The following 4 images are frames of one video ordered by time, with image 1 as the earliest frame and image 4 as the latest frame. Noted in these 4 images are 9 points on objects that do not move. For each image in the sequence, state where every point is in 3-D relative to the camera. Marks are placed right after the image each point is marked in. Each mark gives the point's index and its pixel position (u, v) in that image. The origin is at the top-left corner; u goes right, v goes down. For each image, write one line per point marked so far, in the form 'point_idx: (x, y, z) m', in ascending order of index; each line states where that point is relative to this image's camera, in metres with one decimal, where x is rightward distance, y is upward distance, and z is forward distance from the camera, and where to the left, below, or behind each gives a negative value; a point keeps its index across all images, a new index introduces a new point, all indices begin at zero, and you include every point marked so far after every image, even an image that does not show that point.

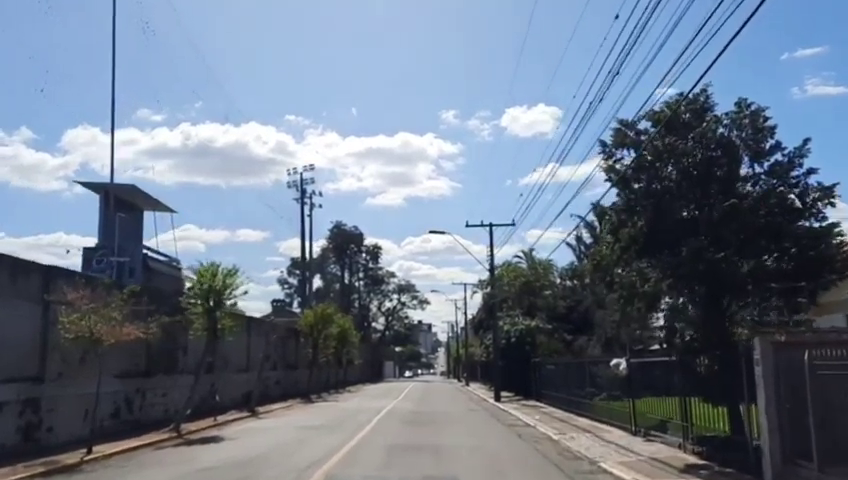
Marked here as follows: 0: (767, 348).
0: (+5.4, -1.7, +16.1) m
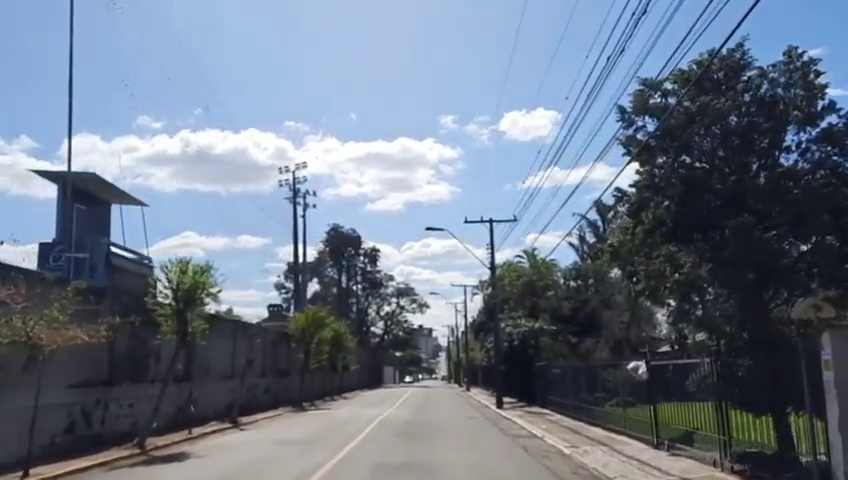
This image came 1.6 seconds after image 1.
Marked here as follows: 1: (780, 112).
0: (+5.2, -1.3, +12.8) m
1: (+6.0, +2.2, +17.4) m
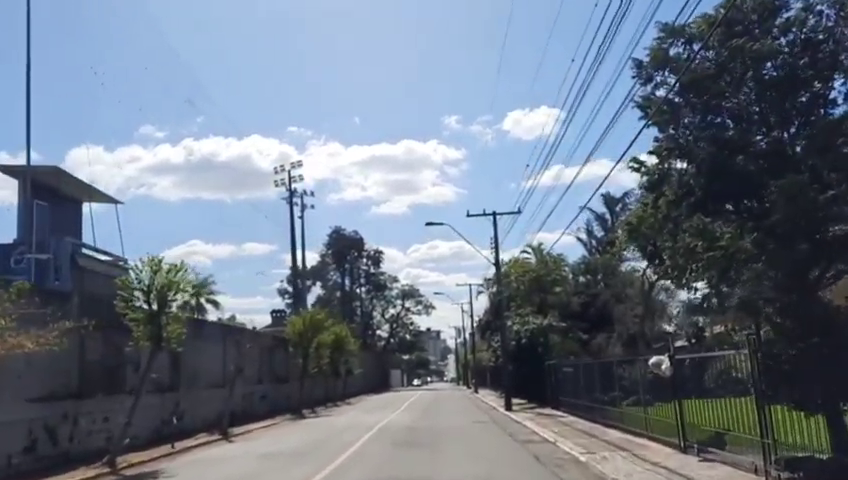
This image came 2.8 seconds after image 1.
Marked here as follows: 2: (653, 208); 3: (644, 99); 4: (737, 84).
0: (+5.0, -0.9, +10.2) m
1: (+5.8, +2.6, +14.8) m
2: (+3.7, +0.6, +16.7) m
3: (+3.7, +2.4, +17.3) m
4: (+4.5, +2.3, +15.2) m
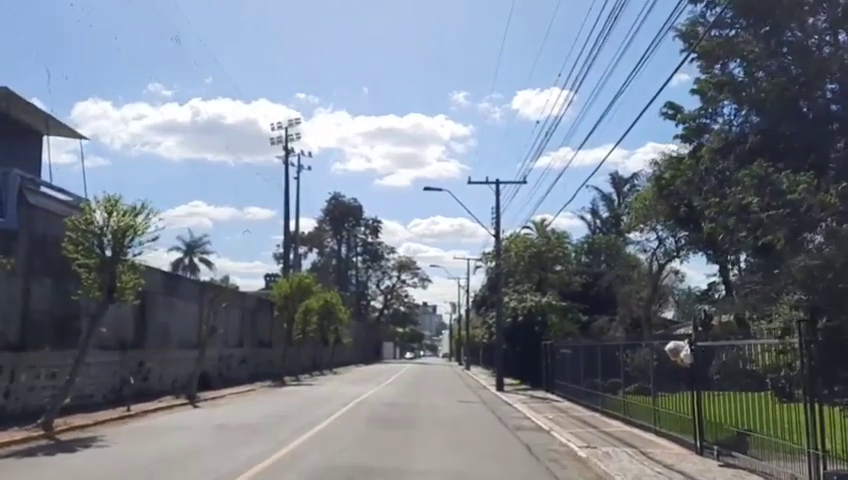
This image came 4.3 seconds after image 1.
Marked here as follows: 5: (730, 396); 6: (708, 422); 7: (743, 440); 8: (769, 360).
0: (+4.8, -0.5, +7.2) m
1: (+5.7, +3.0, +11.7) m
2: (+3.5, +1.1, +13.6) m
3: (+3.6, +2.9, +14.2) m
4: (+4.5, +2.8, +12.1) m
5: (+5.4, -2.8, +18.7) m
6: (+5.5, -3.5, +19.9) m
7: (+5.5, -3.5, +18.3) m
8: (+5.5, -2.0, +17.0) m
